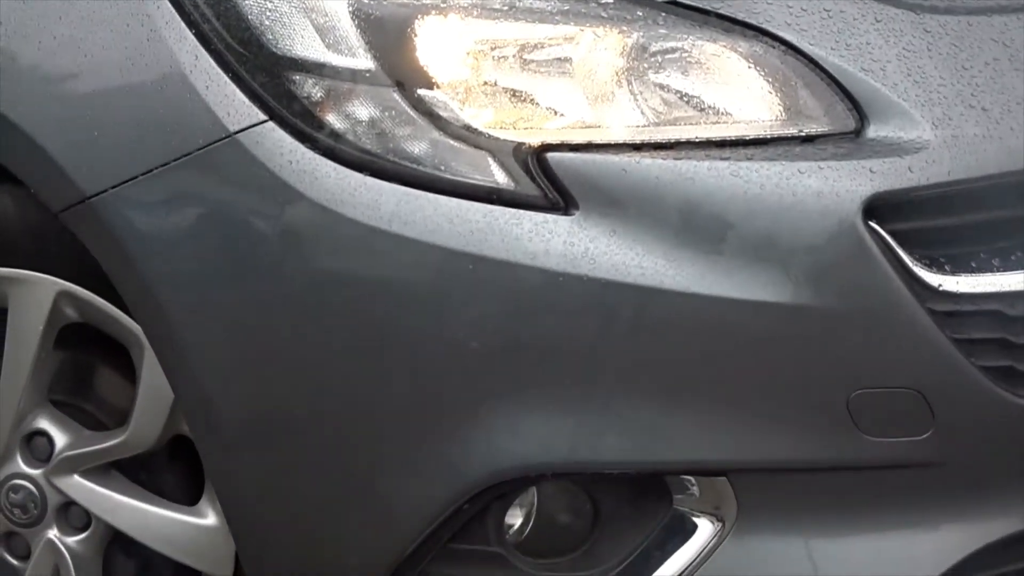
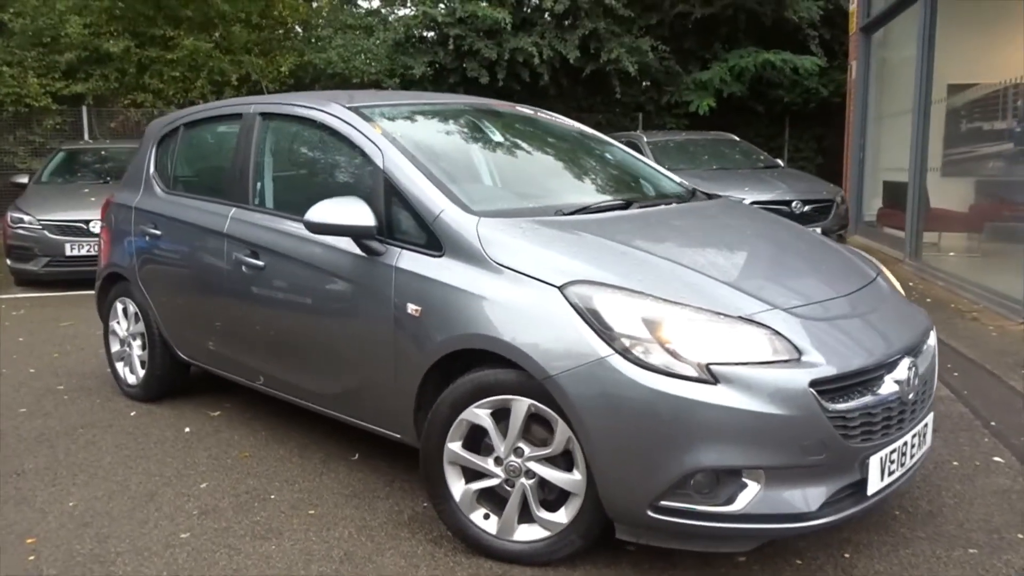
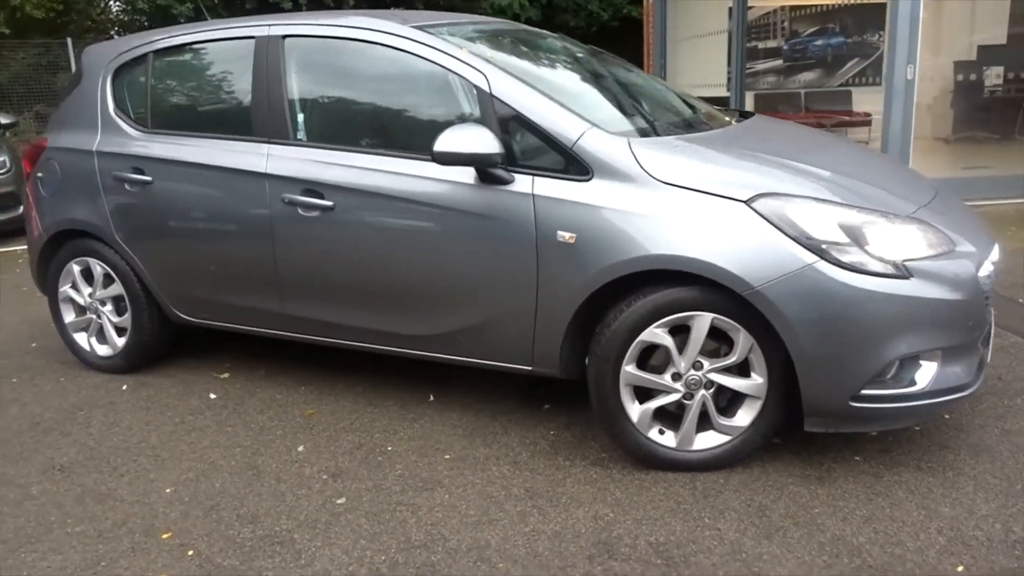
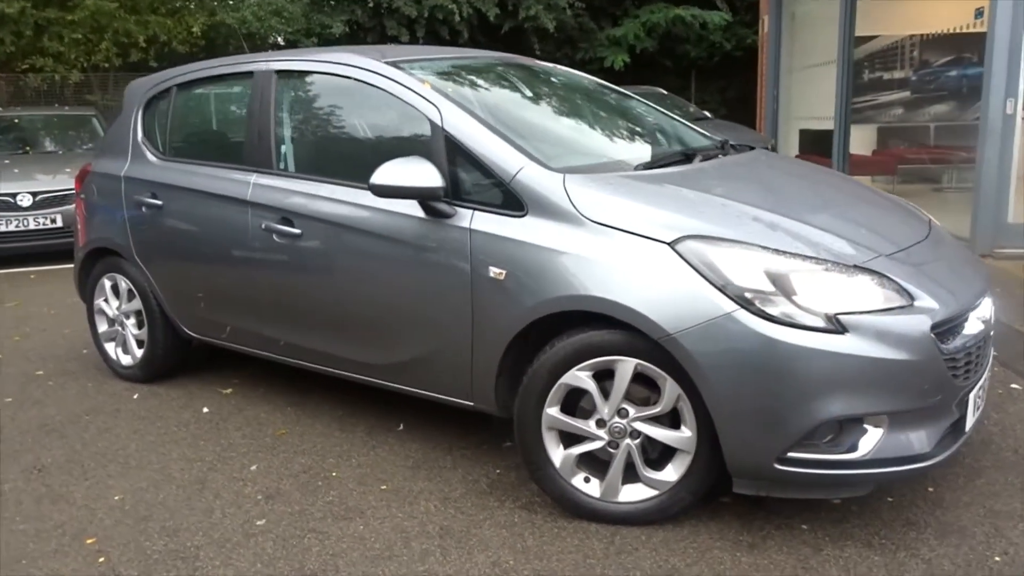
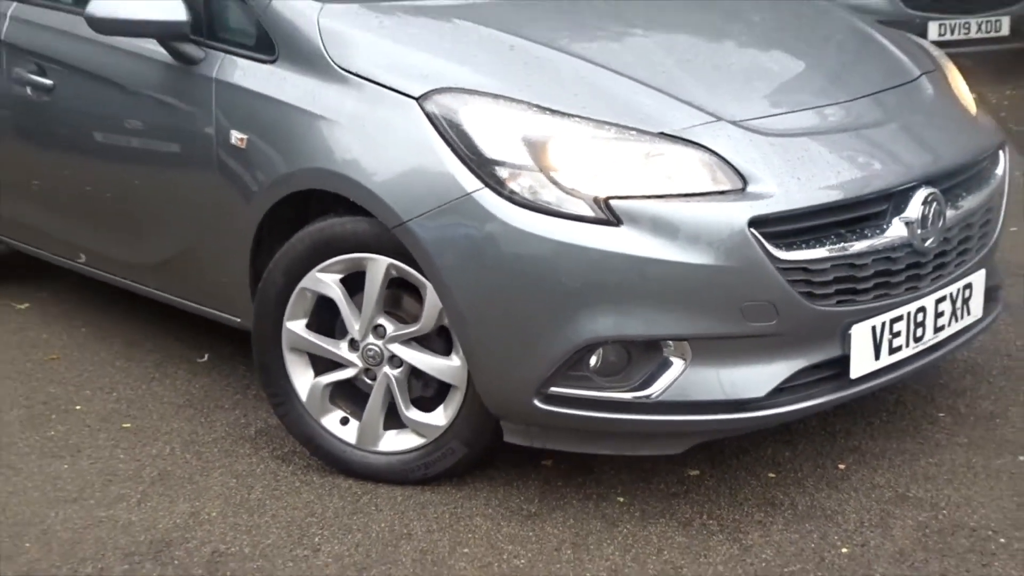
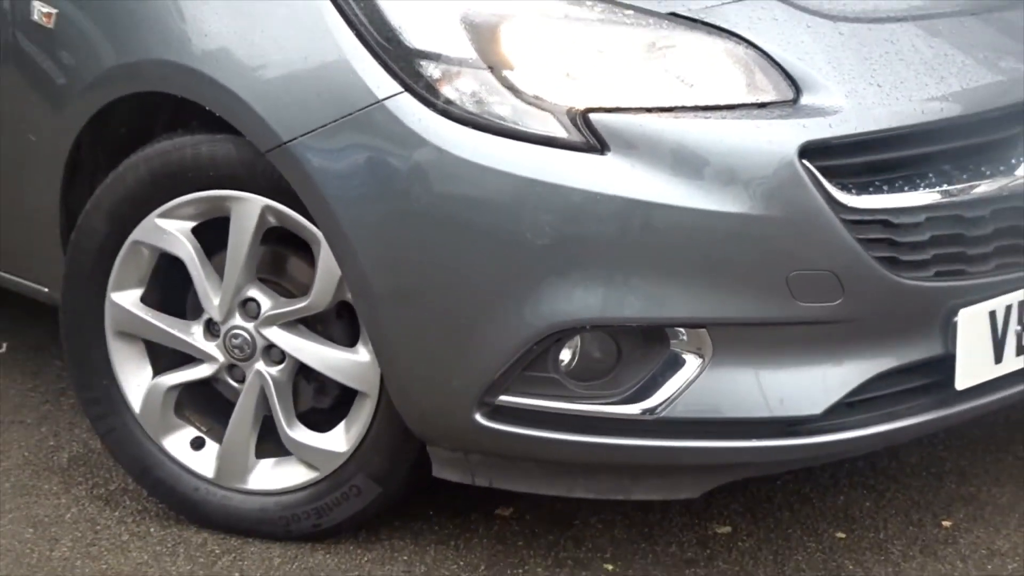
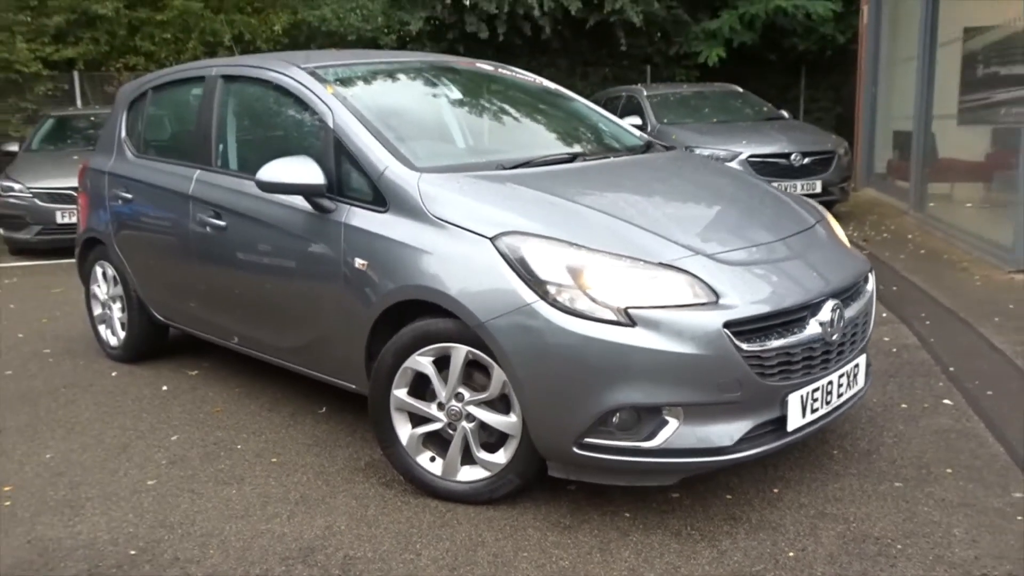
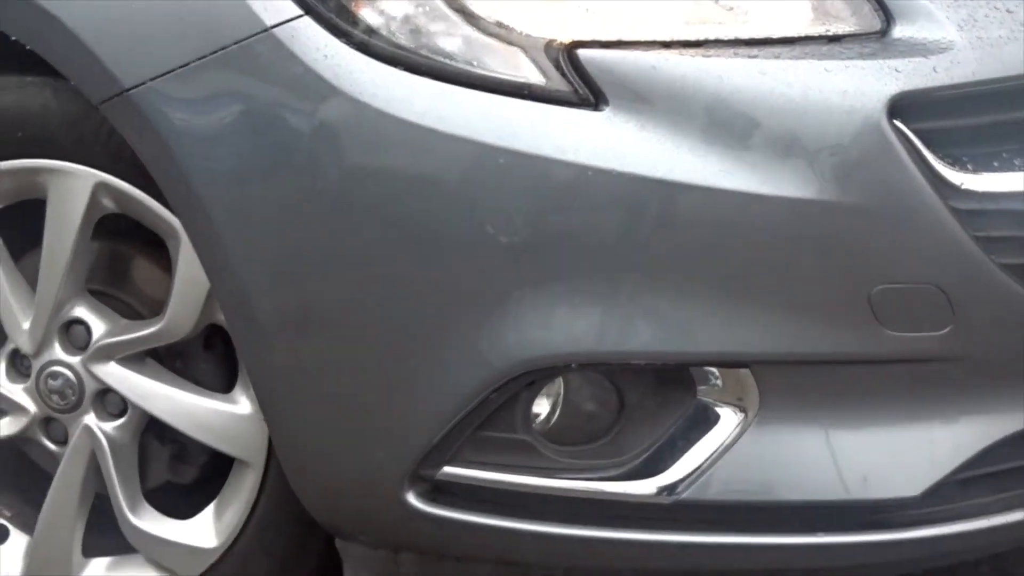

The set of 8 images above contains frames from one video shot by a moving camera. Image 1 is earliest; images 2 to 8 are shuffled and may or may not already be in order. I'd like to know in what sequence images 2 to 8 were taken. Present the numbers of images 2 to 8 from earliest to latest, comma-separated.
8, 6, 5, 7, 2, 4, 3
